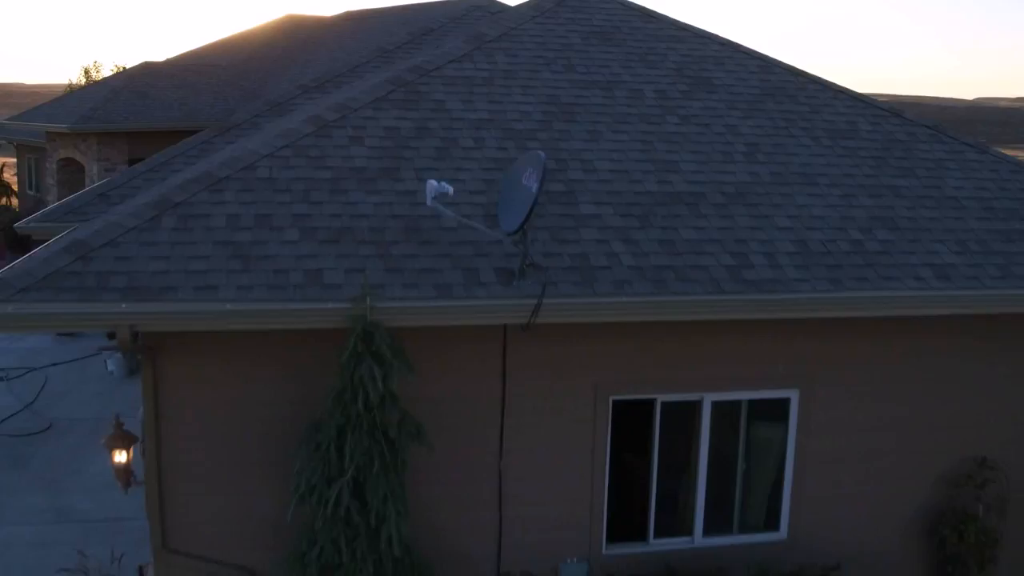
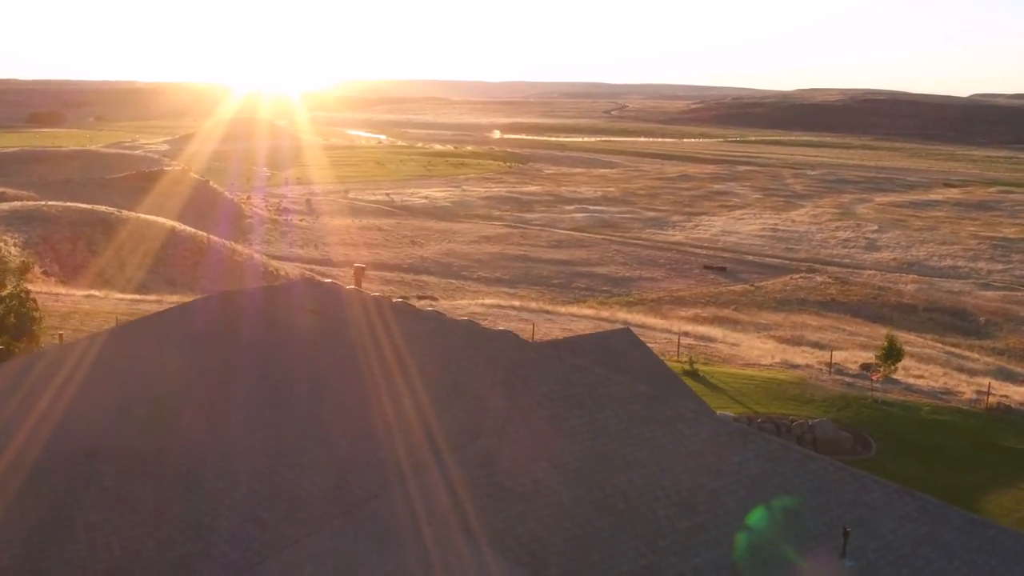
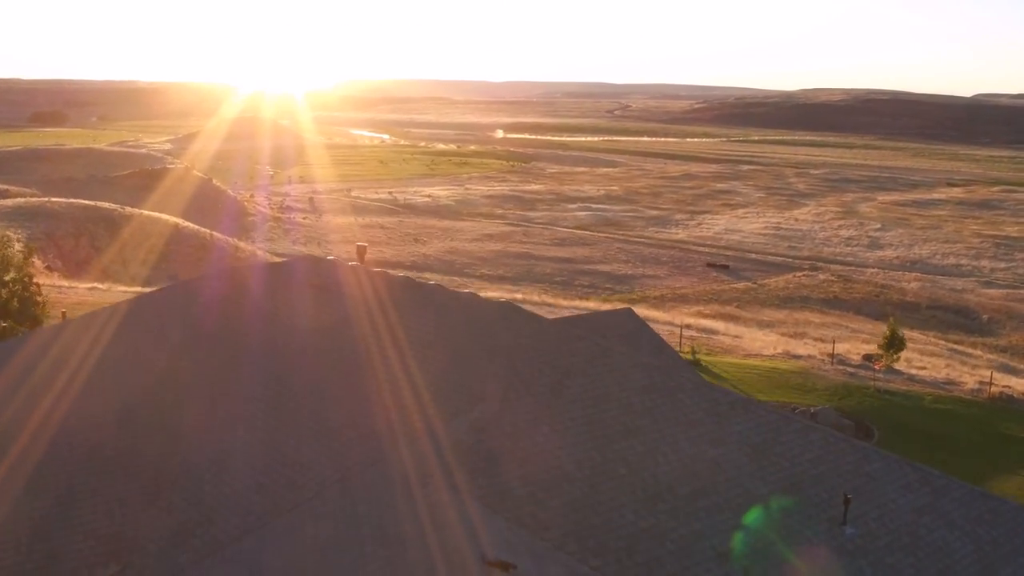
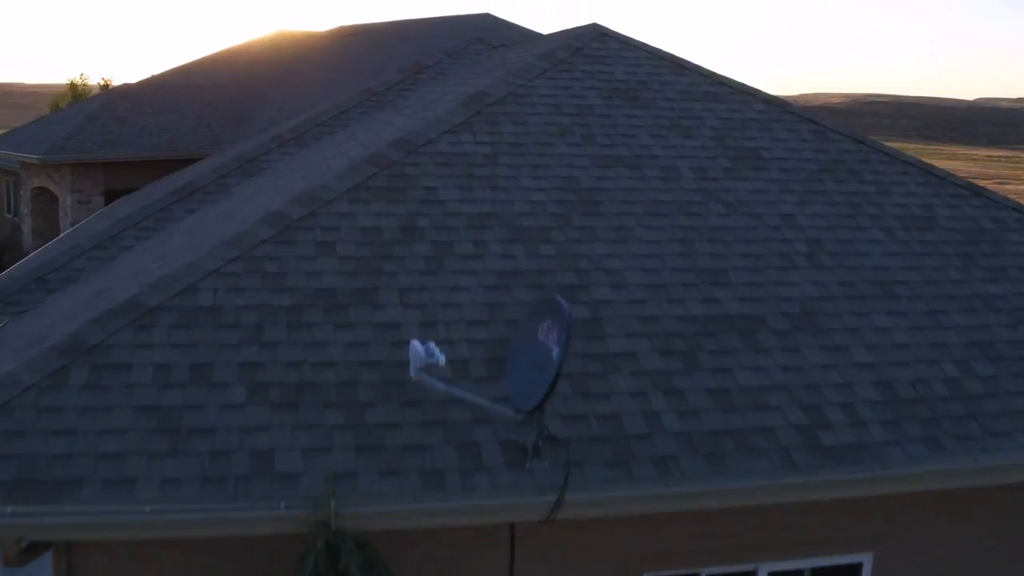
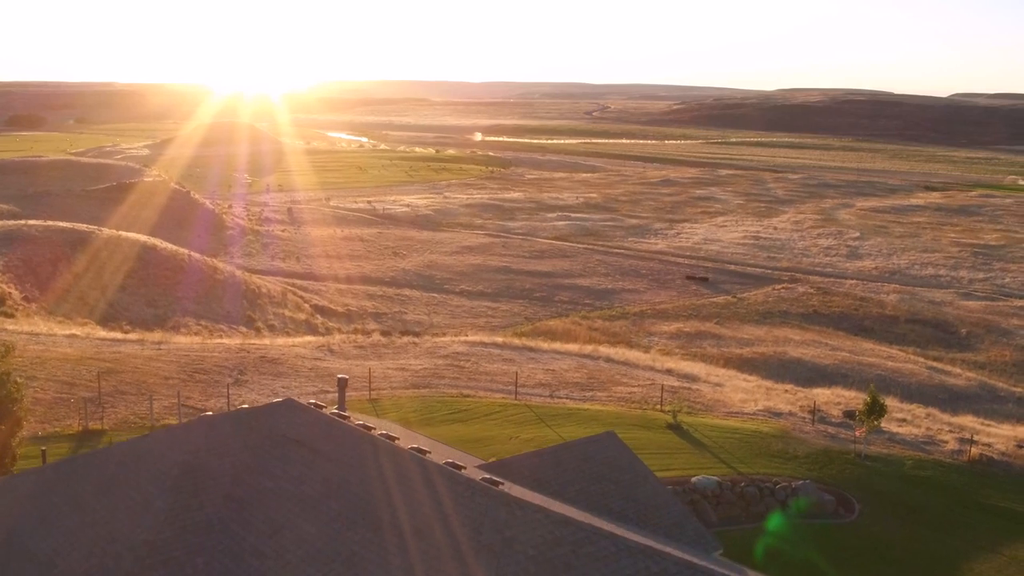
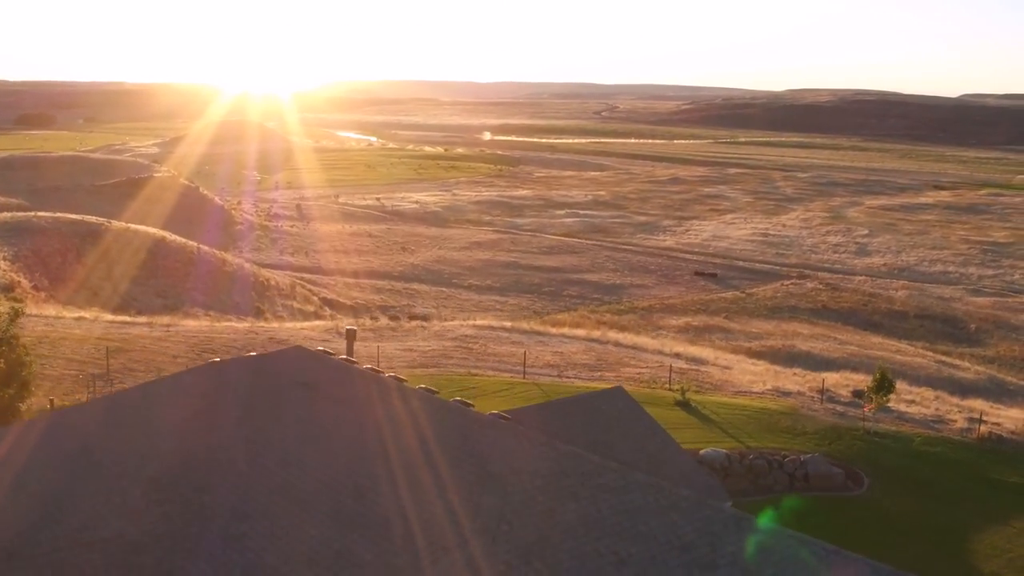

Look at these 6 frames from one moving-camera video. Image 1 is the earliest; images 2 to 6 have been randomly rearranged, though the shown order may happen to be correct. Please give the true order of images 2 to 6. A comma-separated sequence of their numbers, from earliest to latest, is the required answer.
4, 3, 2, 6, 5
